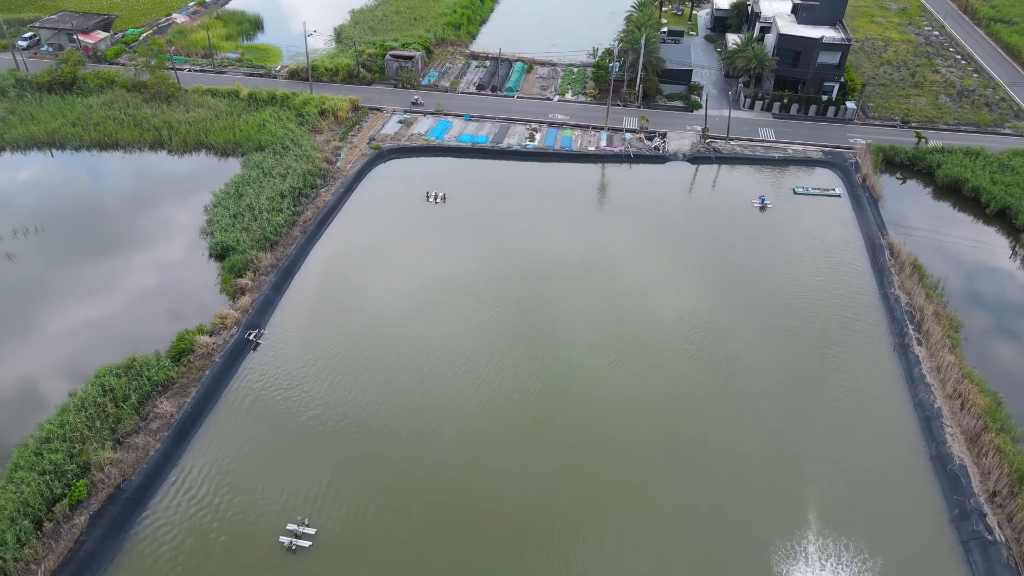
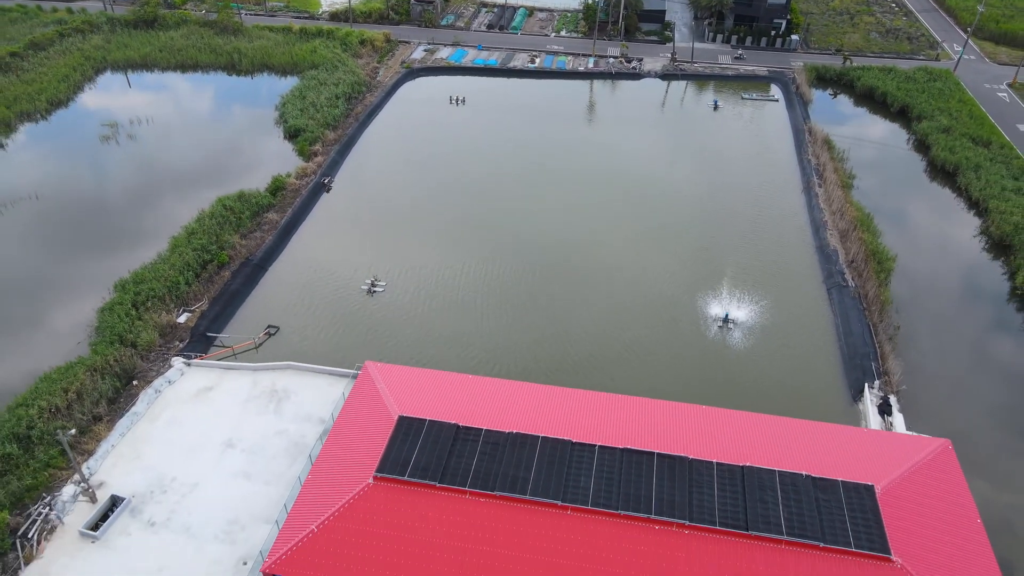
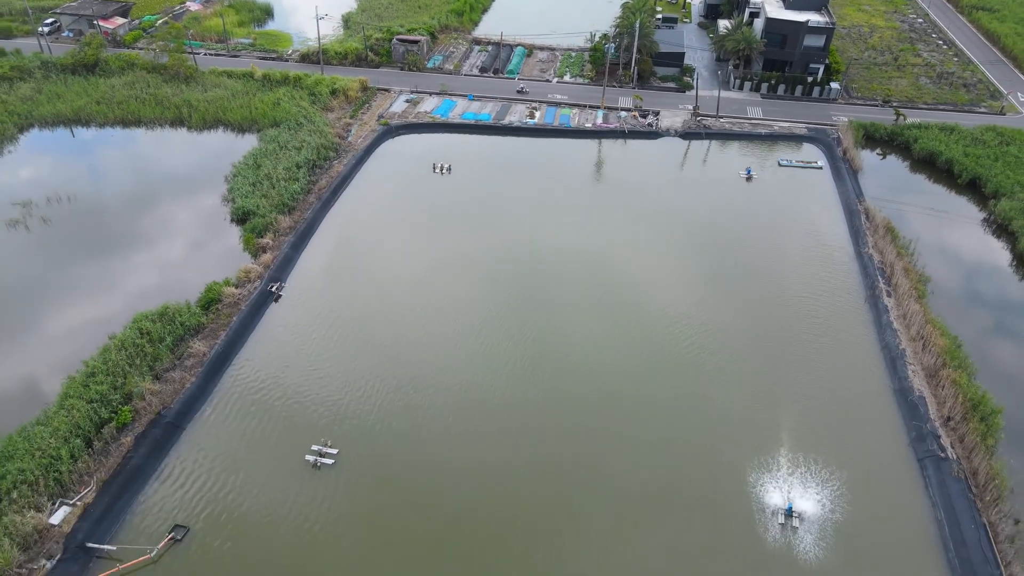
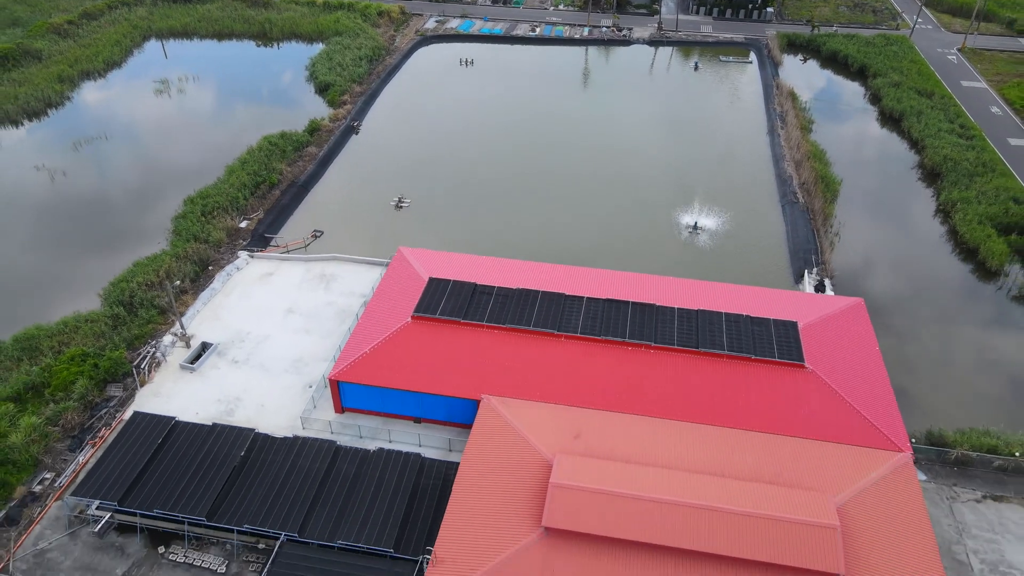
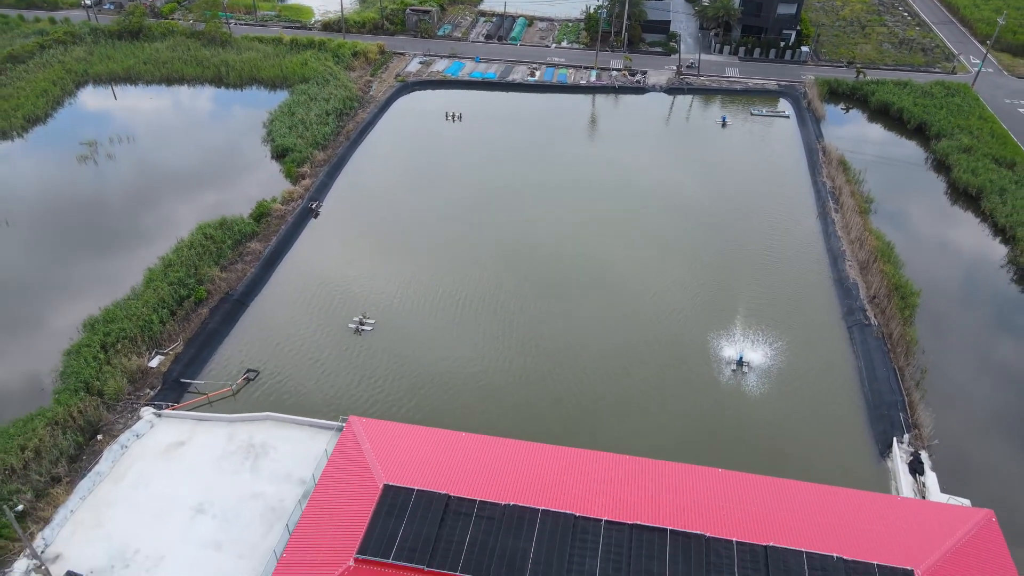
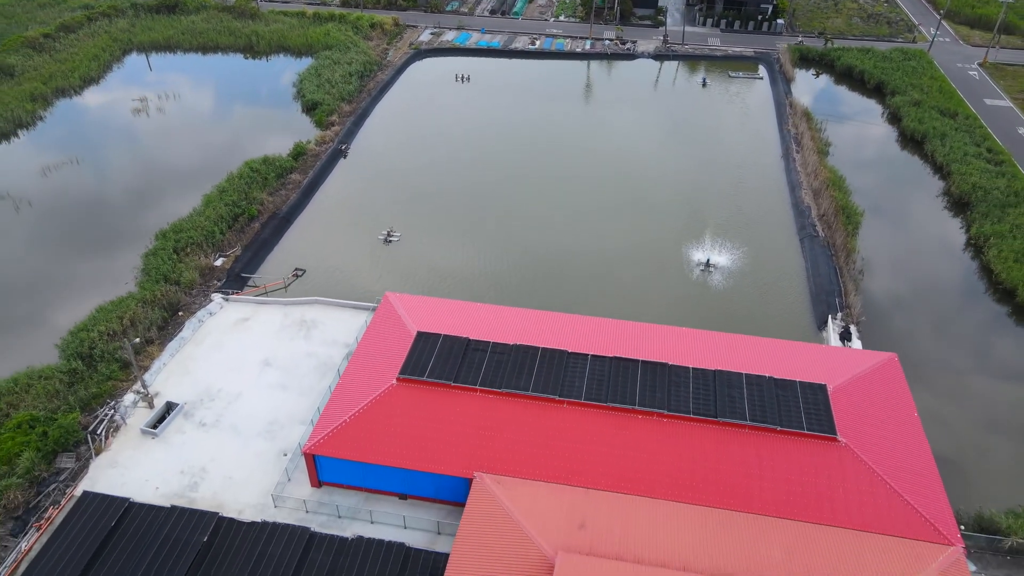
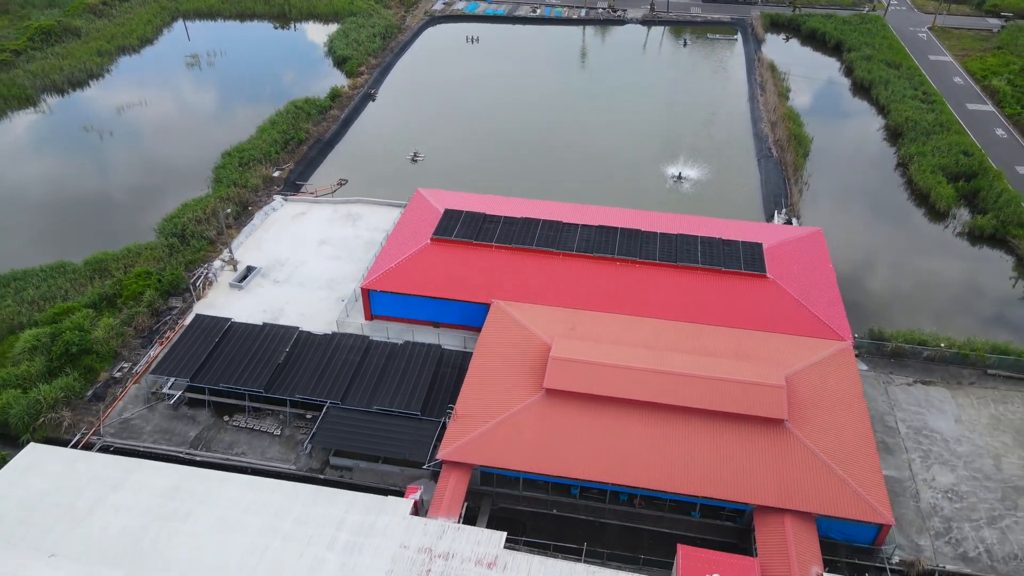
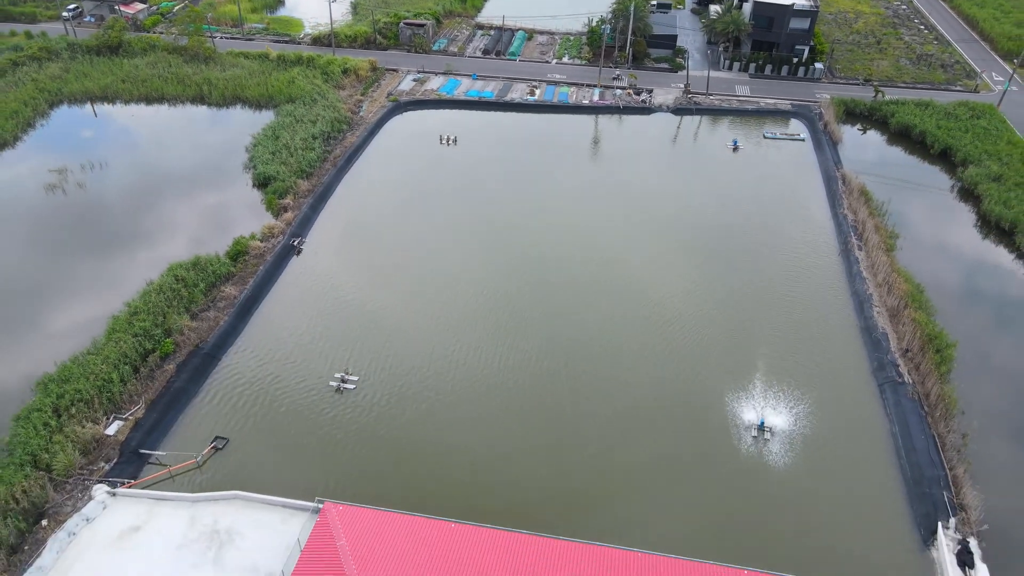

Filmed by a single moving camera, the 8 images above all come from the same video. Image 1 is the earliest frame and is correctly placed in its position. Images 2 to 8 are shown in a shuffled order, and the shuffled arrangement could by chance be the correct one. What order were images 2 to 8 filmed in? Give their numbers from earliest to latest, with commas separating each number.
3, 8, 5, 2, 6, 4, 7
